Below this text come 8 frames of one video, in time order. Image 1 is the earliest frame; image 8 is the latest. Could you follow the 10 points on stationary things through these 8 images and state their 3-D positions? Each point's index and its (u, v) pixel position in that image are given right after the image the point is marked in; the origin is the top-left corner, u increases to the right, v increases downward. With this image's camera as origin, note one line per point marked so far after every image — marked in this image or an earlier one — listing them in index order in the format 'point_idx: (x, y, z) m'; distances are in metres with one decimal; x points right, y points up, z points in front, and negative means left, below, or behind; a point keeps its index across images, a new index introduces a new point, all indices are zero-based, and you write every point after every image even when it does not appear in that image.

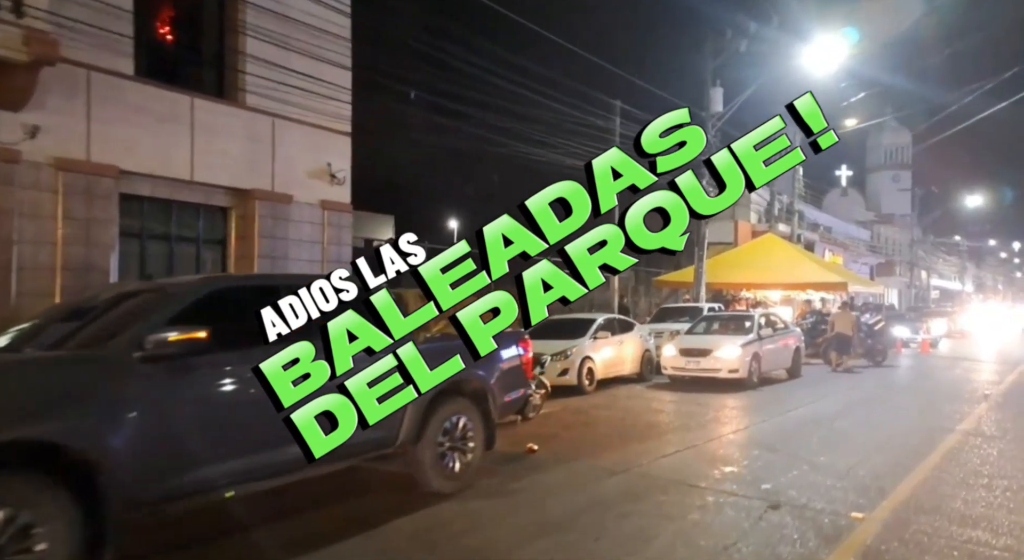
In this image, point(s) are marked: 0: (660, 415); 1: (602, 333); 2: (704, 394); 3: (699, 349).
0: (+2.3, -2.1, +11.1) m
1: (+1.7, -1.0, +13.7) m
2: (+3.7, -2.2, +13.7) m
3: (+3.8, -1.4, +14.2) m
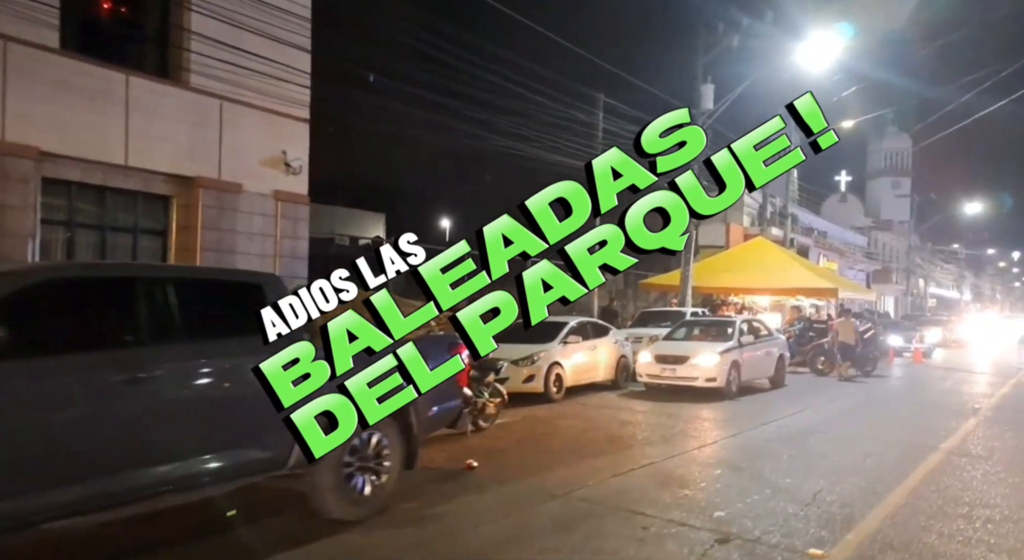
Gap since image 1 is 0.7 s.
0: (+1.7, -2.1, +10.4) m
1: (+1.1, -1.1, +13.1) m
2: (+3.1, -2.3, +13.1) m
3: (+3.1, -1.5, +13.6) m
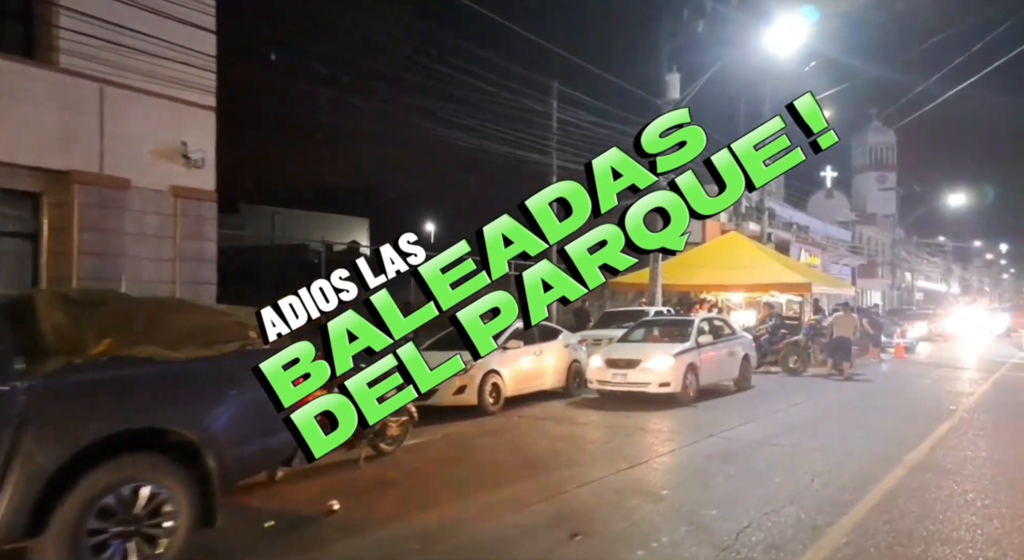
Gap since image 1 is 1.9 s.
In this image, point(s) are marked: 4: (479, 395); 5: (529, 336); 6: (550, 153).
0: (+0.6, -2.1, +9.3) m
1: (0.0, -1.1, +11.9) m
2: (+2.0, -2.2, +12.0) m
3: (+2.0, -1.4, +12.5) m
4: (-0.5, -1.8, +10.8) m
5: (+0.3, -1.0, +12.8) m
6: (+0.9, +3.3, +18.0) m
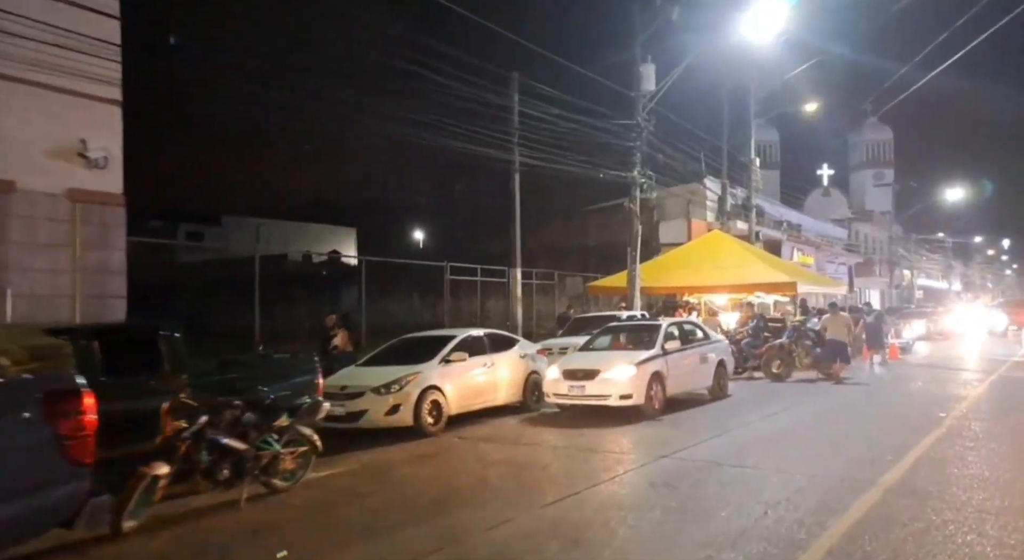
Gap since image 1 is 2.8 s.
0: (-0.2, -2.2, +8.2) m
1: (-0.8, -1.2, +10.9) m
2: (+1.2, -2.3, +10.9) m
3: (+1.2, -1.5, +11.4) m
4: (-1.3, -1.9, +9.8) m
5: (-0.6, -1.1, +11.7) m
6: (0.0, +3.2, +17.0) m
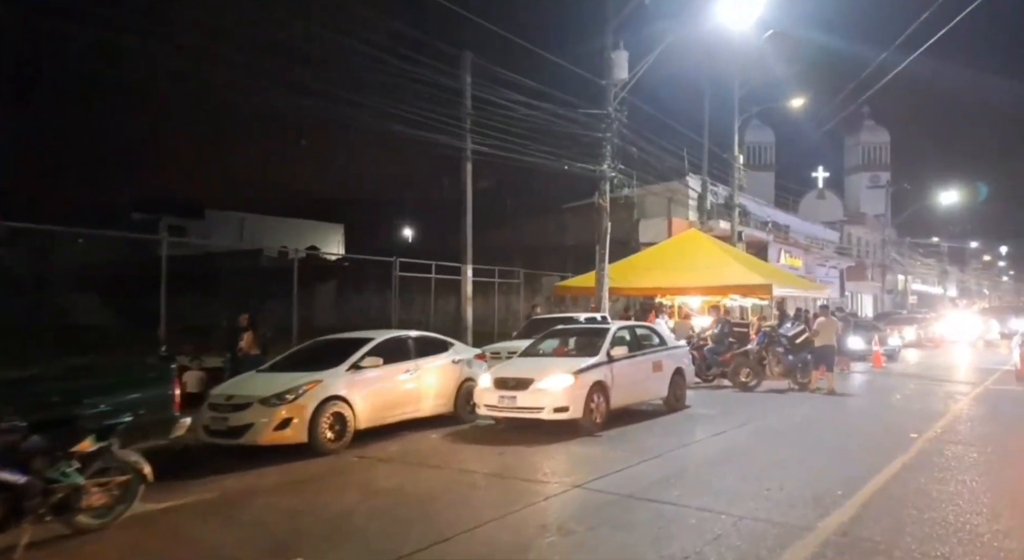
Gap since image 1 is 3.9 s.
0: (-1.3, -2.1, +7.0) m
1: (-1.9, -1.1, +9.7) m
2: (+0.1, -2.3, +9.7) m
3: (+0.1, -1.4, +10.2) m
4: (-2.4, -1.8, +8.6) m
5: (-1.7, -1.1, +10.5) m
6: (-1.1, +3.3, +15.8) m
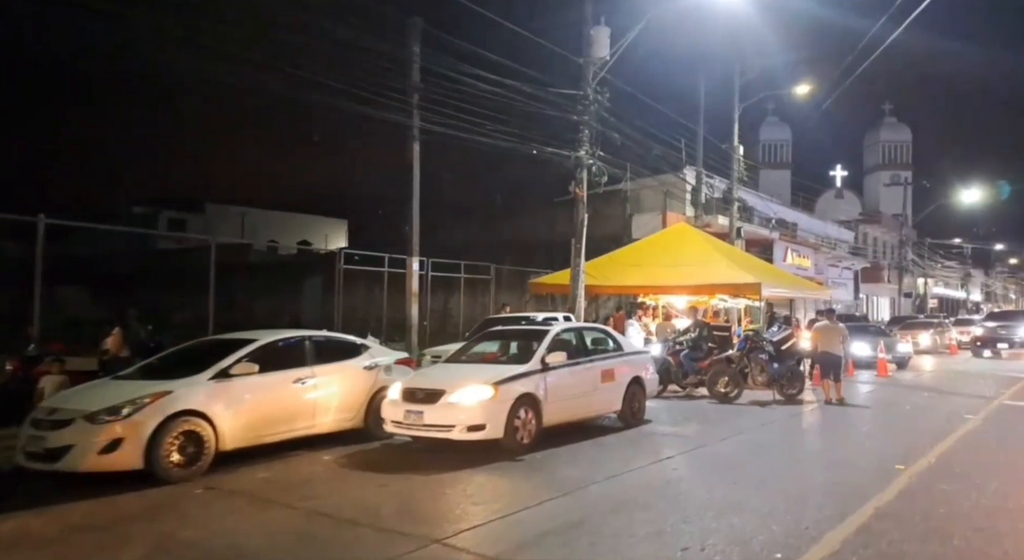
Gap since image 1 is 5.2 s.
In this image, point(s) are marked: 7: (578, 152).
0: (-2.5, -2.0, +5.4) m
1: (-3.1, -1.0, +8.1) m
2: (-1.1, -2.2, +8.1) m
3: (-1.0, -1.4, +8.6) m
4: (-3.6, -1.7, +7.0) m
5: (-2.8, -1.0, +8.9) m
6: (-2.1, +3.4, +14.2) m
7: (+1.8, +3.5, +19.3) m
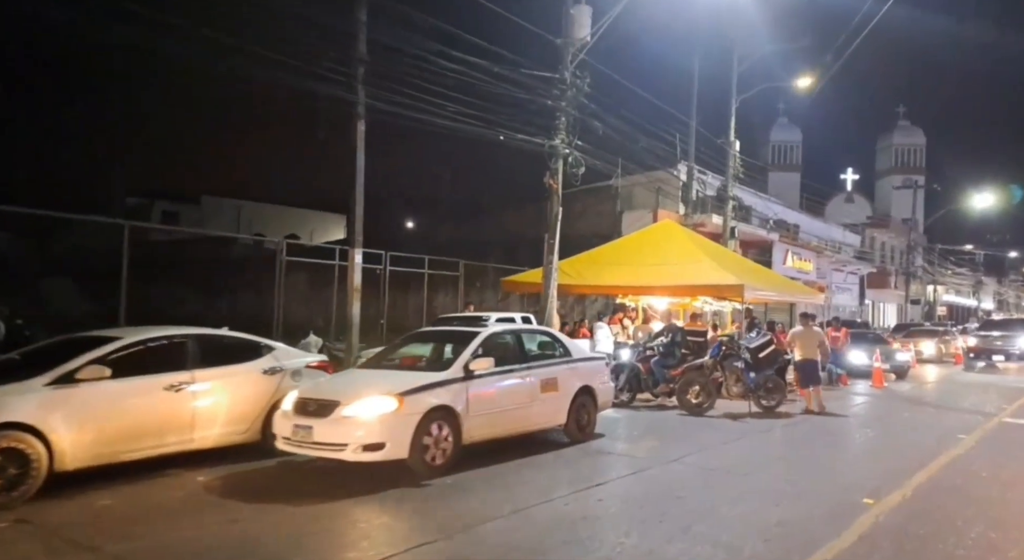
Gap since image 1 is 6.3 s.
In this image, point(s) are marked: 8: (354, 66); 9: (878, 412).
0: (-3.5, -1.9, +4.2) m
1: (-4.0, -0.9, +6.8) m
2: (-2.0, -2.1, +6.8) m
3: (-2.0, -1.3, +7.3) m
4: (-4.6, -1.6, +5.8) m
5: (-3.7, -0.8, +7.7) m
6: (-2.9, +3.5, +12.9) m
7: (+1.0, +3.5, +18.0) m
8: (-3.0, +3.9, +12.9) m
9: (+8.1, -2.9, +15.7) m
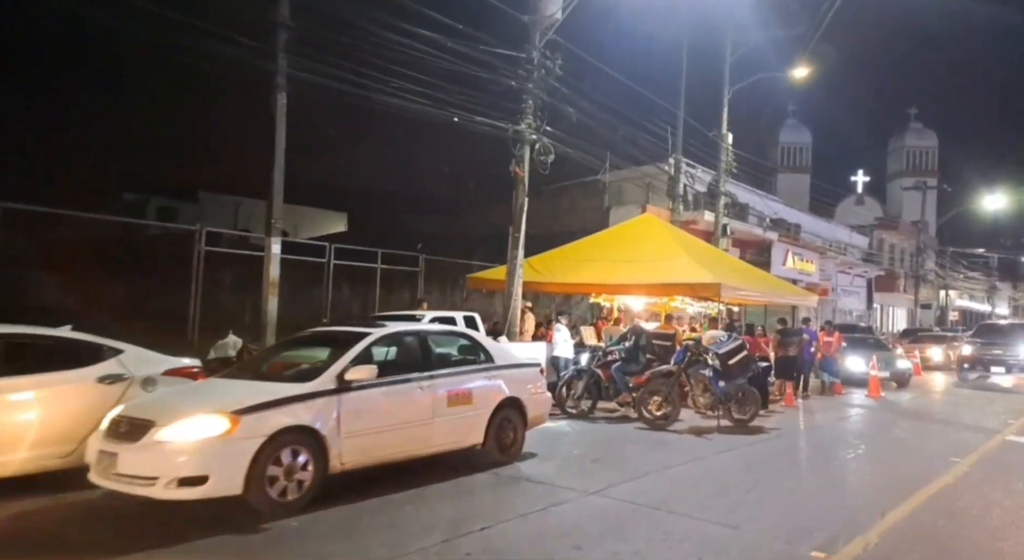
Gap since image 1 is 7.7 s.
0: (-4.6, -1.8, +2.7) m
1: (-5.1, -0.8, +5.4) m
2: (-3.2, -2.0, +5.3) m
3: (-3.1, -1.2, +5.8) m
4: (-5.7, -1.5, +4.3) m
5: (-4.8, -0.7, +6.2) m
6: (-3.9, +3.6, +11.4) m
7: (+0.1, +3.6, +16.4) m
8: (-3.9, +4.0, +11.4) m
9: (+7.1, -2.9, +14.0) m
